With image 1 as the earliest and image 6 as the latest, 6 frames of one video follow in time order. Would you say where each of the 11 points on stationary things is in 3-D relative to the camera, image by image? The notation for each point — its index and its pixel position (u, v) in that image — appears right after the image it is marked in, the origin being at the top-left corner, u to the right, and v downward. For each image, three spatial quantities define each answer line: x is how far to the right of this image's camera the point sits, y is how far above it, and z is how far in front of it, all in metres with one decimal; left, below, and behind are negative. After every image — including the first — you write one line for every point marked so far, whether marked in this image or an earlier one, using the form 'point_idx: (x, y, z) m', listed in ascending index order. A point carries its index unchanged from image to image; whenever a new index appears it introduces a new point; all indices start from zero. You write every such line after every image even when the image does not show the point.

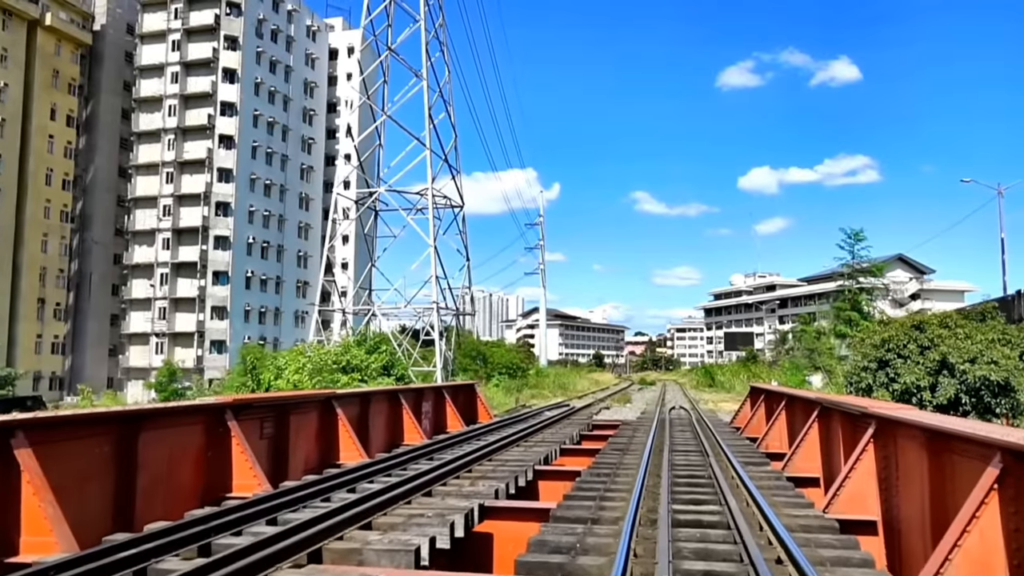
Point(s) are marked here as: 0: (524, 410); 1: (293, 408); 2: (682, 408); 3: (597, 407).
0: (+0.3, -3.0, +18.2) m
1: (-2.3, -1.2, +7.8) m
2: (+4.2, -3.0, +18.1) m
3: (+2.2, -3.1, +19.3) m
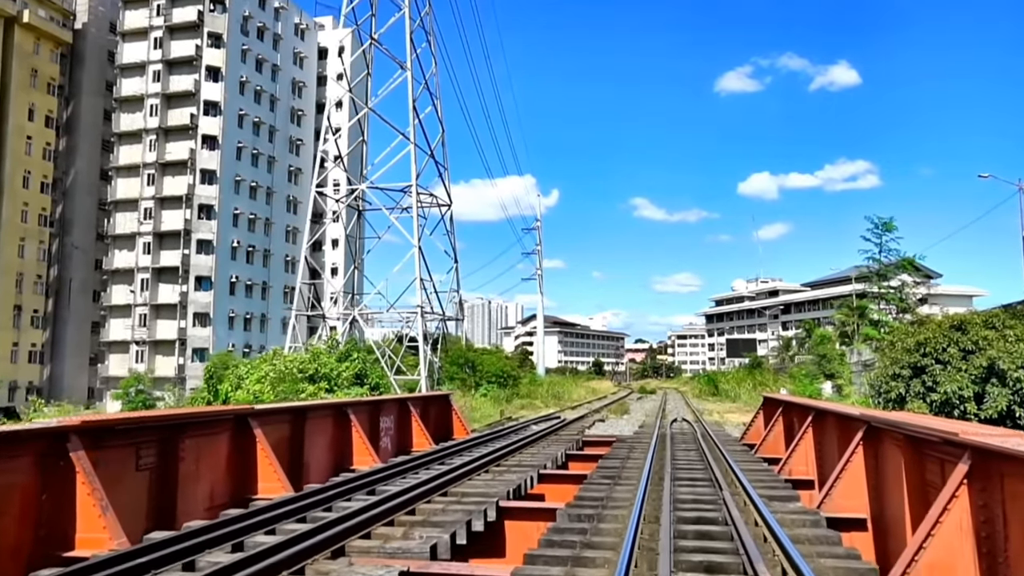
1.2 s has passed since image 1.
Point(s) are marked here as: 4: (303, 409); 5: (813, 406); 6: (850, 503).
0: (-0.1, -3.0, +16.5) m
1: (-2.6, -1.1, +6.1) m
2: (+3.8, -2.9, +16.4) m
3: (+1.8, -3.1, +17.6) m
4: (-2.1, -1.3, +7.7) m
5: (+3.1, -1.2, +7.9) m
6: (+2.7, -1.7, +6.0) m
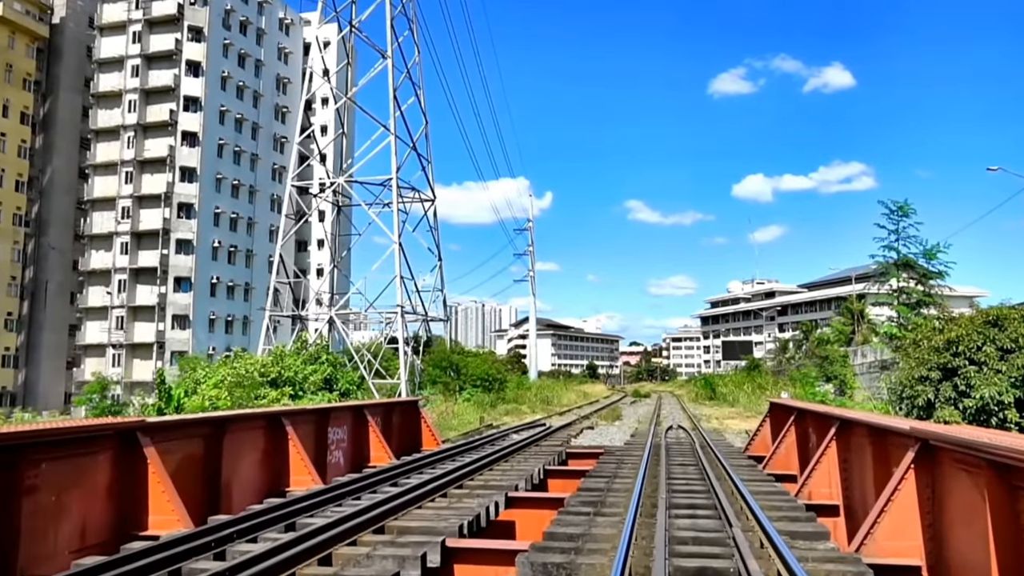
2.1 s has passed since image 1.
0: (-0.5, -2.9, +15.2) m
1: (-2.9, -1.0, +4.8) m
2: (+3.4, -2.9, +15.0) m
3: (+1.4, -3.0, +16.2) m
4: (-2.5, -1.1, +6.4) m
5: (+2.8, -1.1, +6.5) m
6: (+2.4, -1.6, +4.7) m
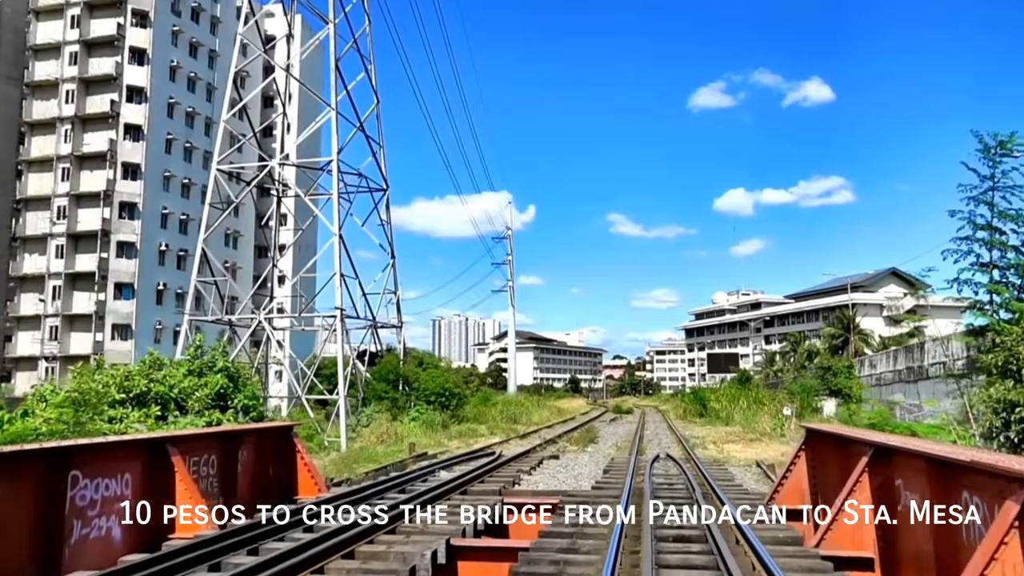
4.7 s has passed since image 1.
0: (-1.4, -2.7, +11.7) m
1: (-3.6, -0.7, +1.3) m
2: (+2.5, -2.7, +11.7) m
3: (+0.5, -2.9, +12.8) m
4: (-3.2, -0.8, +2.9) m
5: (+2.1, -0.8, +3.2) m
6: (+1.7, -1.2, +1.3) m
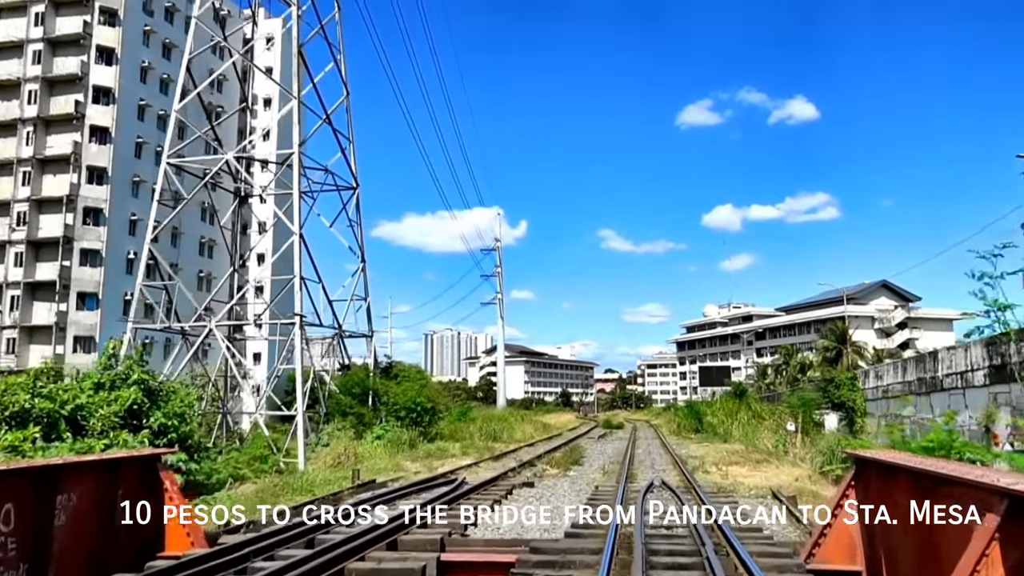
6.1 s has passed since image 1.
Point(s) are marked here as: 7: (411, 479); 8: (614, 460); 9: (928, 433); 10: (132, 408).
0: (-1.9, -2.6, +9.8) m
1: (-4.0, -0.4, -0.6) m
2: (+2.1, -2.6, +9.8) m
3: (0.0, -2.8, +10.9) m
4: (-3.6, -0.6, +1.0) m
5: (+1.7, -0.5, +1.4) m
6: (+1.4, -1.0, -0.5) m
7: (-1.5, -2.9, +11.5) m
8: (+2.0, -3.4, +14.8) m
9: (+10.3, -3.6, +18.5) m
10: (-5.4, -1.7, +10.6) m
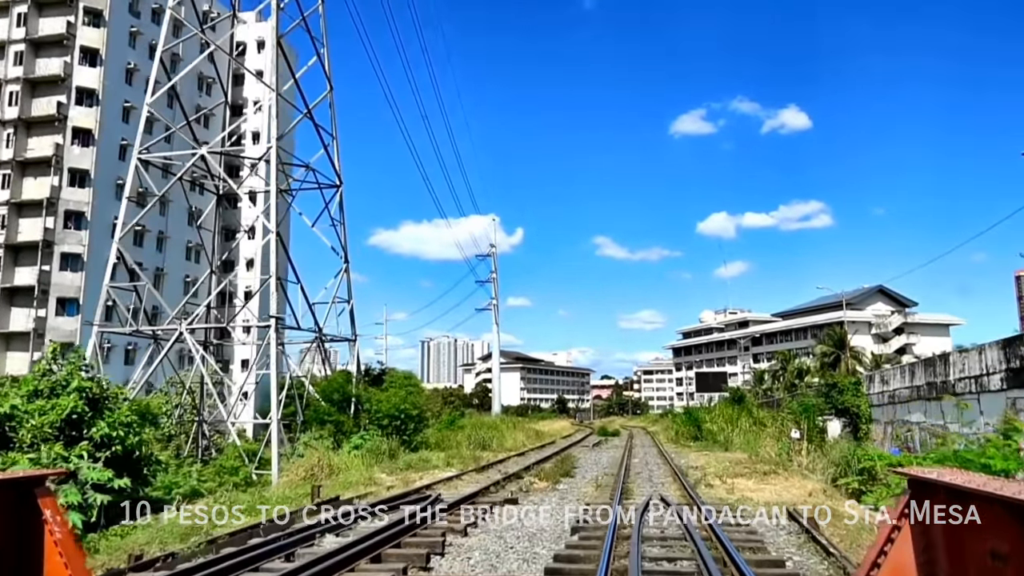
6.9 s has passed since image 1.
0: (-2.1, -2.6, +8.7) m
1: (-4.2, -0.2, -1.6) m
2: (+1.8, -2.5, +8.8) m
3: (-0.2, -2.8, +9.9) m
4: (-3.7, -0.4, 0.0) m
5: (+1.5, -0.4, +0.3) m
6: (+1.2, -0.8, -1.6) m
7: (-1.7, -2.9, +10.5) m
8: (+1.8, -3.3, +13.7) m
9: (+10.0, -3.5, +17.5) m
10: (-5.6, -1.7, +9.6) m
